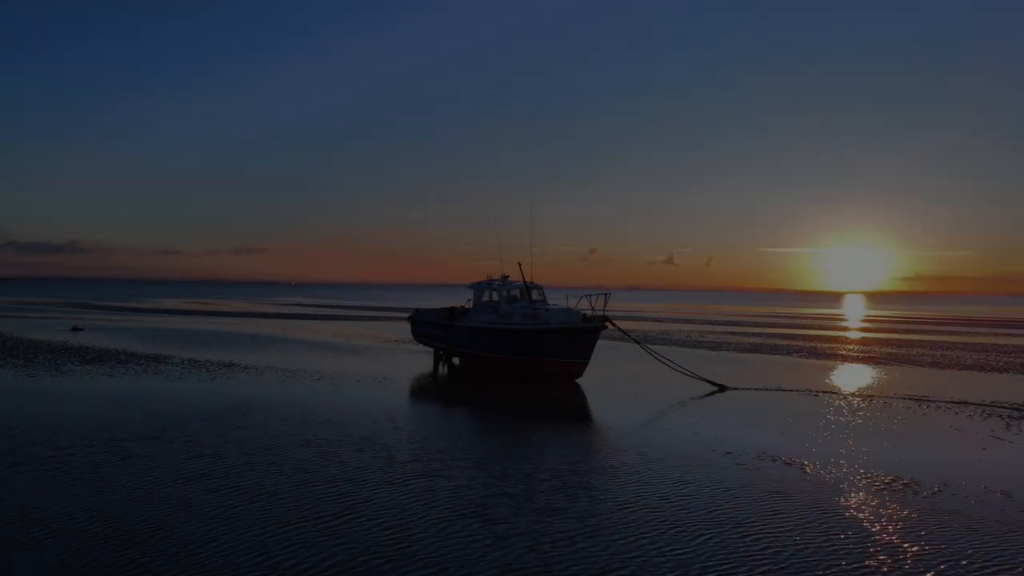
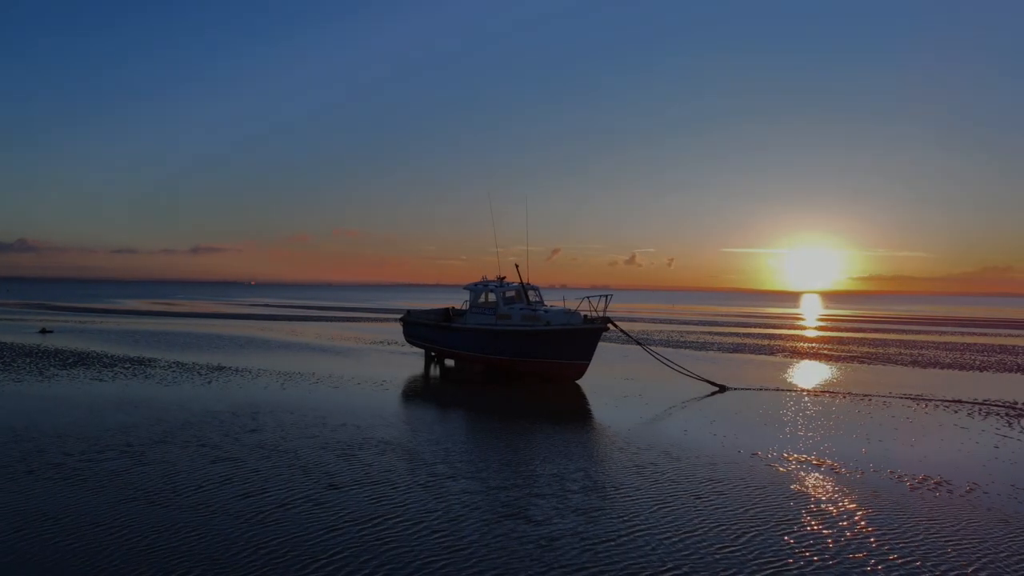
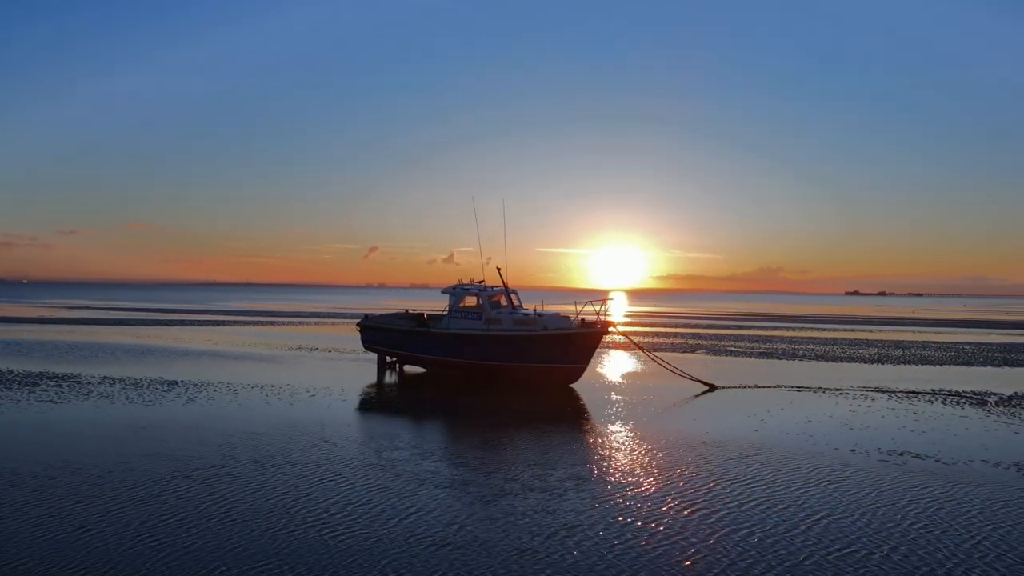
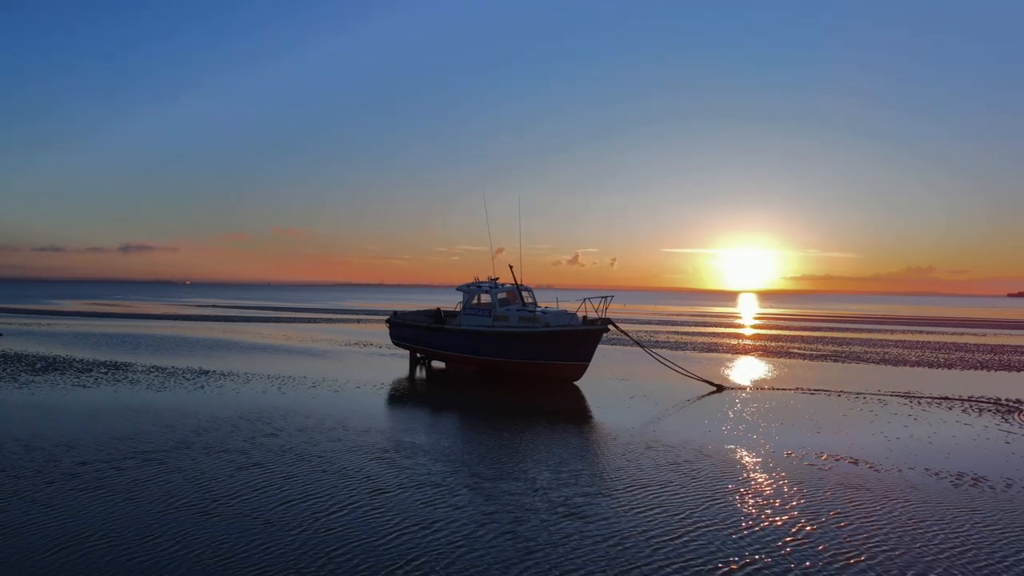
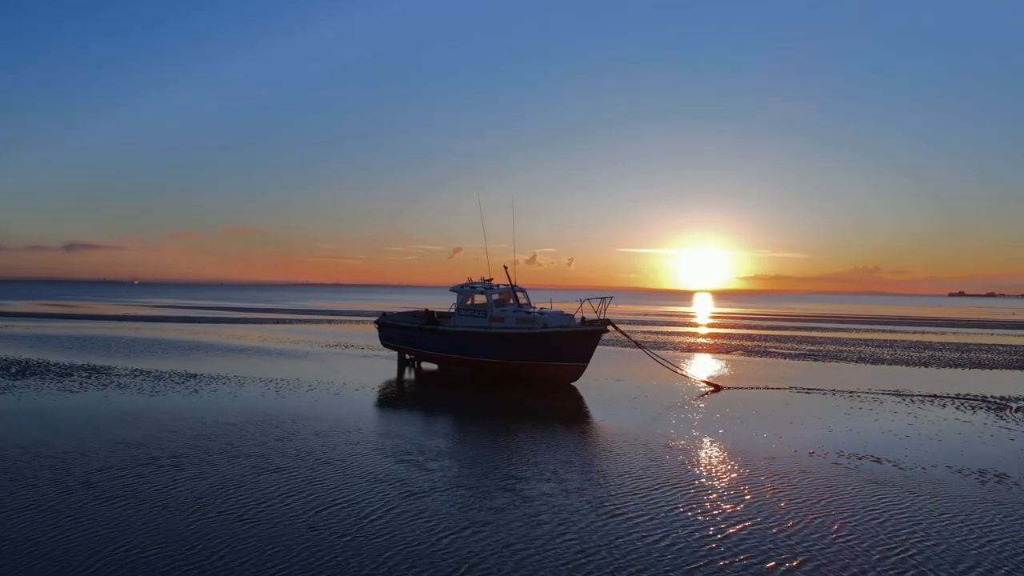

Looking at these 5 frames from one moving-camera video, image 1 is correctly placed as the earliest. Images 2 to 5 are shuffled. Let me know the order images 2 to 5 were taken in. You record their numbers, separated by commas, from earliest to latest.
2, 4, 5, 3
